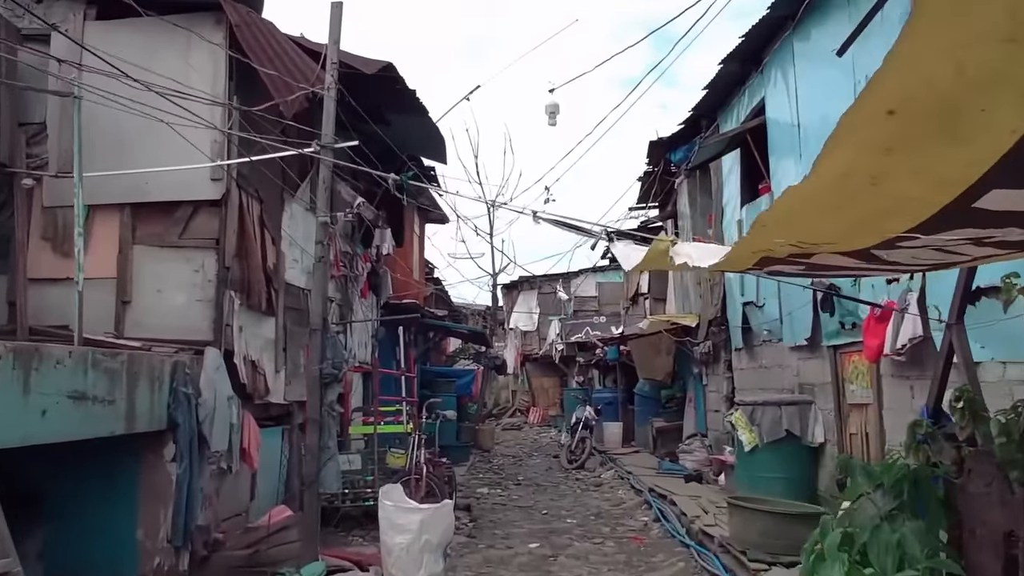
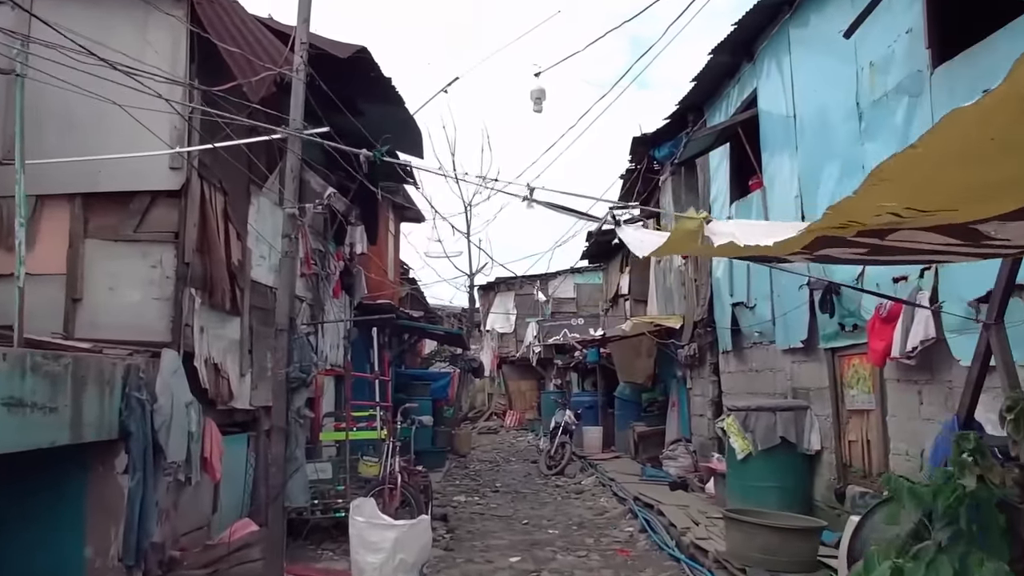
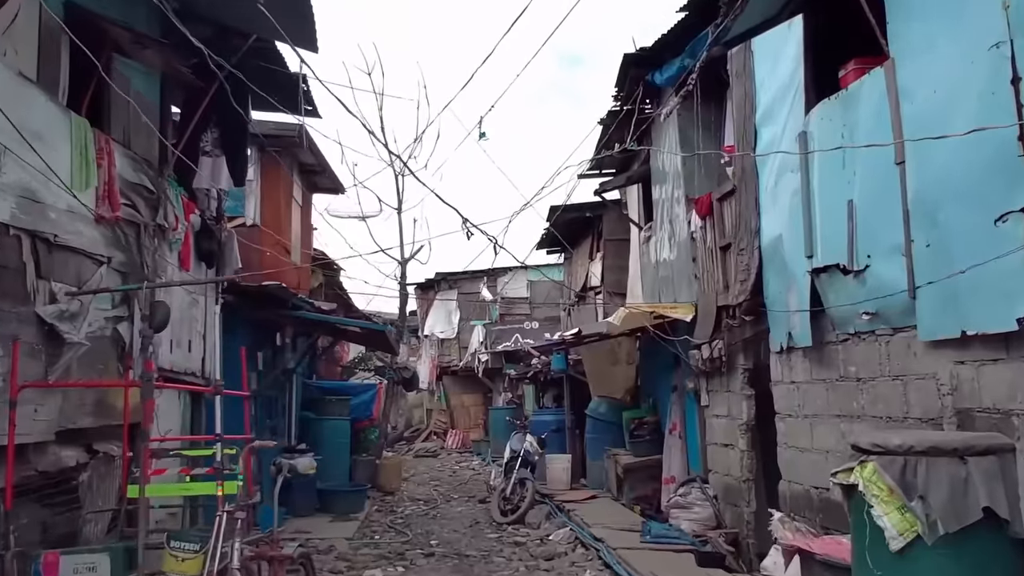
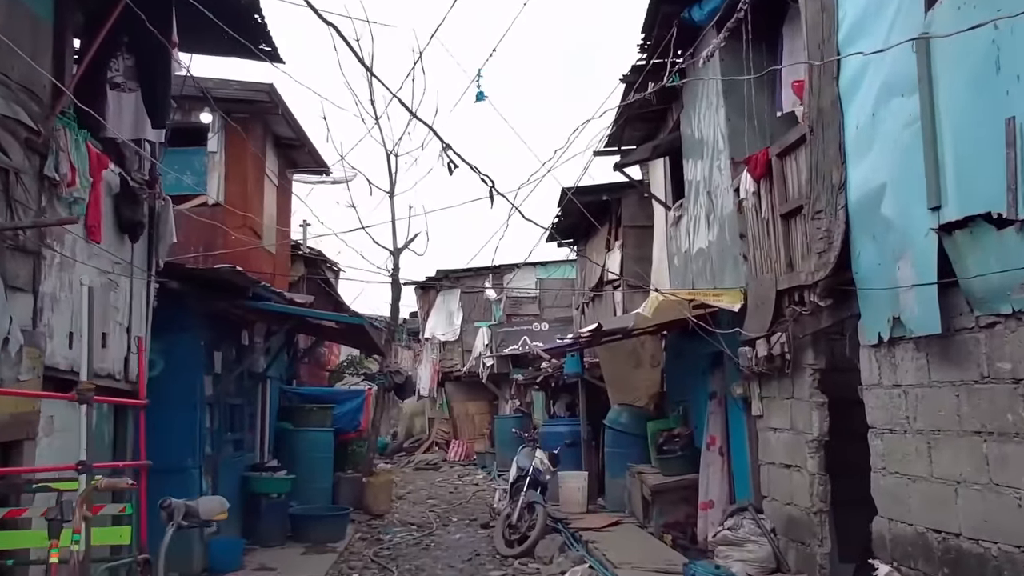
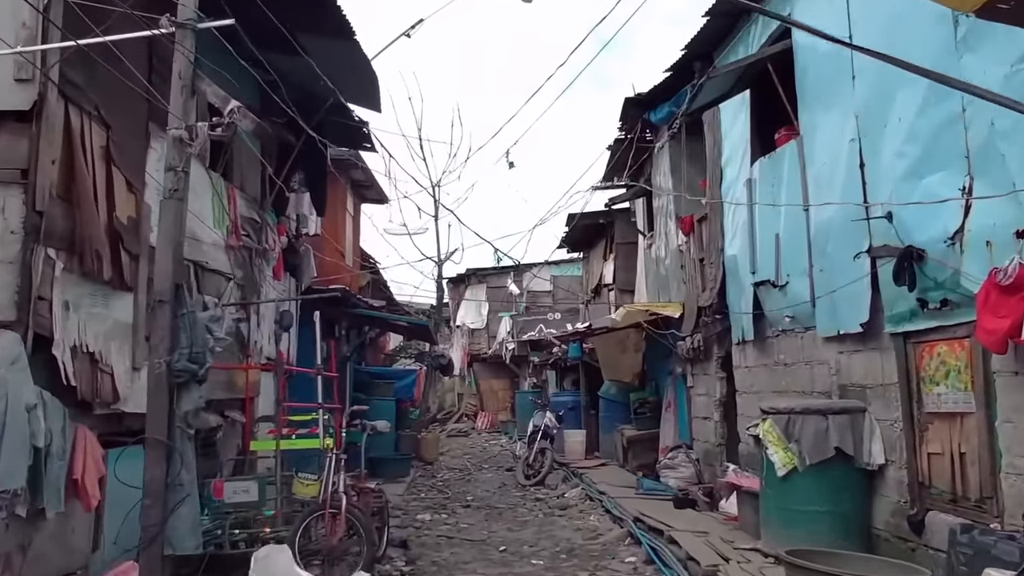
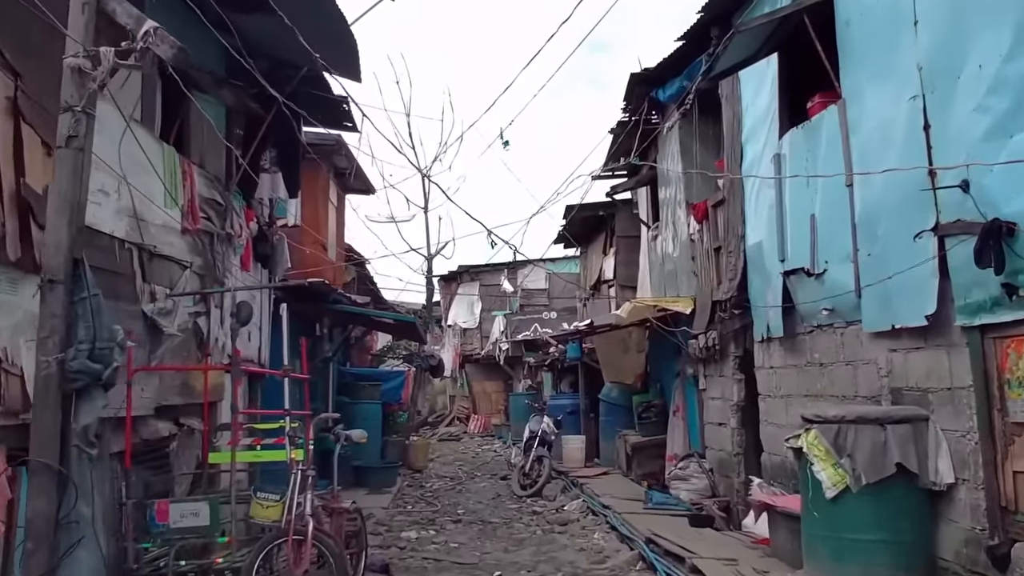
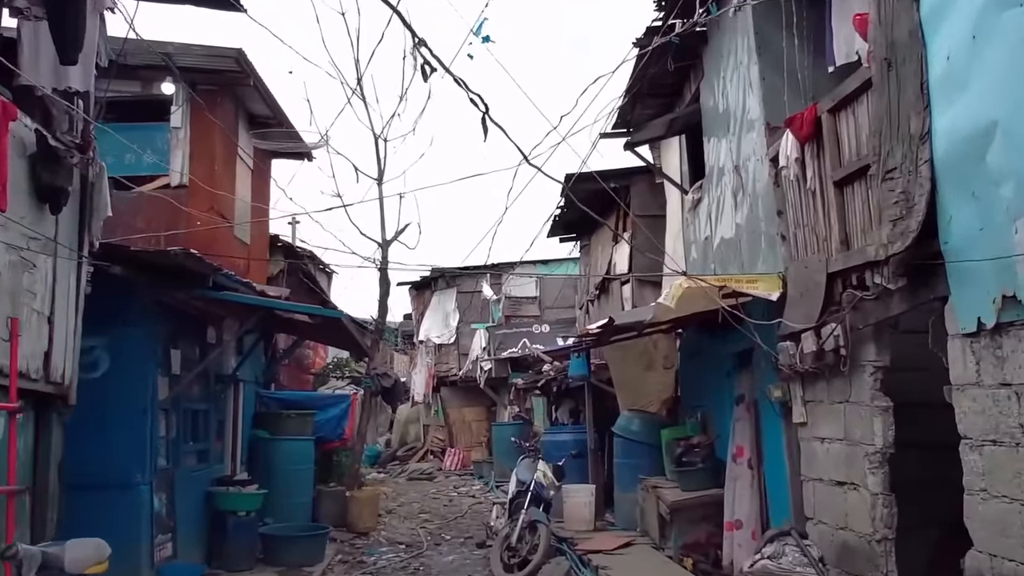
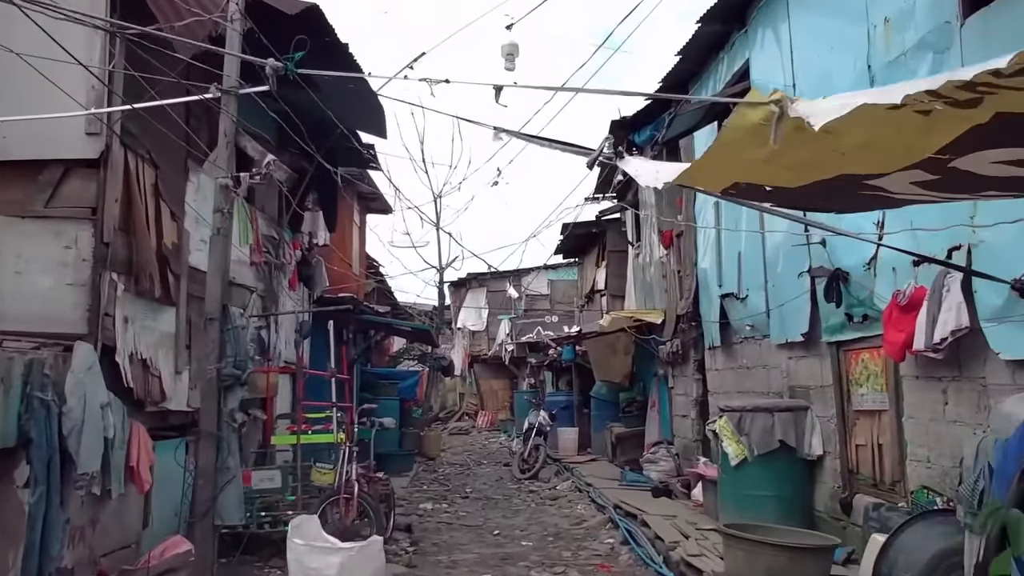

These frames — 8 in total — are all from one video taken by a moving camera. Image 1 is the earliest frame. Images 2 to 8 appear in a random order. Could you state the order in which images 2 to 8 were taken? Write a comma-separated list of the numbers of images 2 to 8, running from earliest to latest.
2, 8, 5, 6, 3, 4, 7
